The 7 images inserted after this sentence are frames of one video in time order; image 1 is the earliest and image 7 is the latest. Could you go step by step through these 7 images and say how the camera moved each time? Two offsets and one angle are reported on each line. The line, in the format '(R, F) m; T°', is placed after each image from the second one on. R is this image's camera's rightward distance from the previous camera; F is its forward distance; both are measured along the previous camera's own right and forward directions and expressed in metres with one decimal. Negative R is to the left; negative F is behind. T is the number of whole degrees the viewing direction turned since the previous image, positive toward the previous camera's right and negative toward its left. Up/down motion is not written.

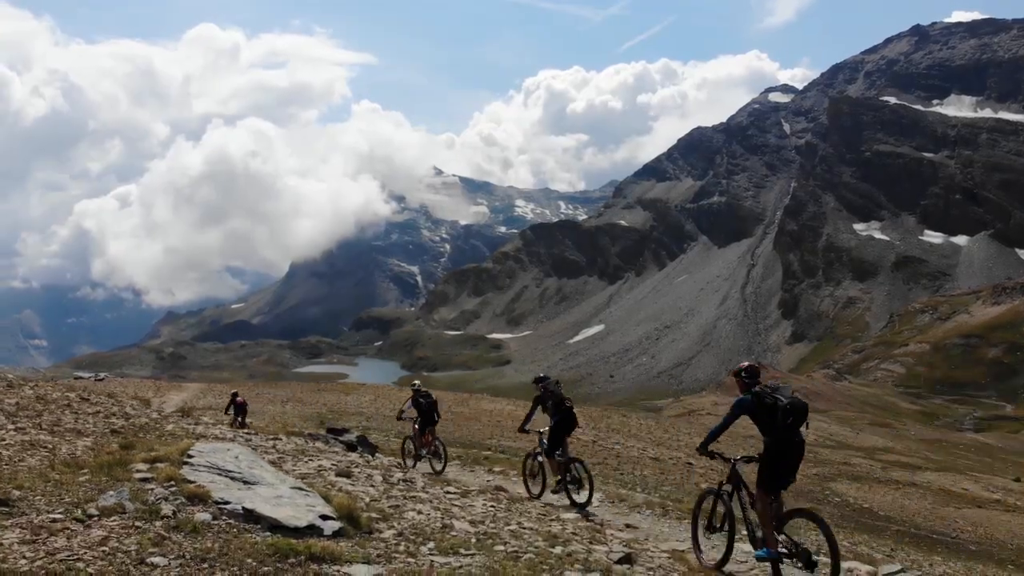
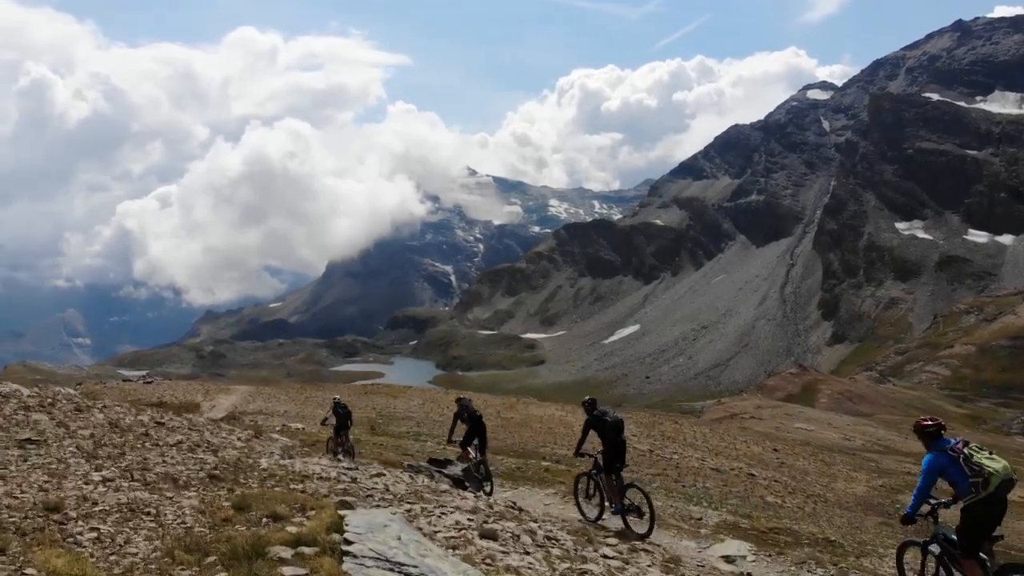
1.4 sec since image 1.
(-1.3, +1.3) m; -3°
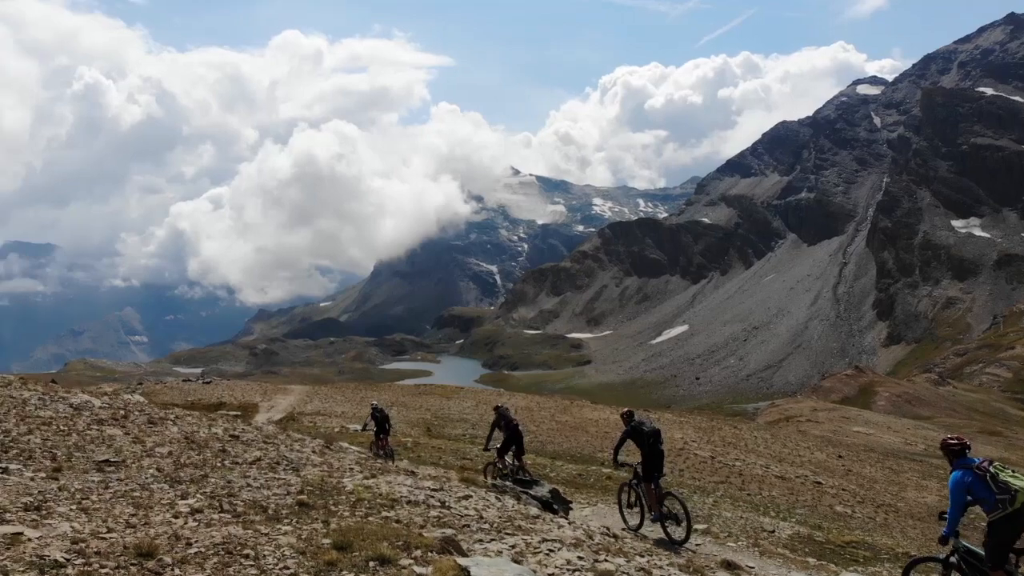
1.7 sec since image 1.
(-0.6, +0.6) m; -4°
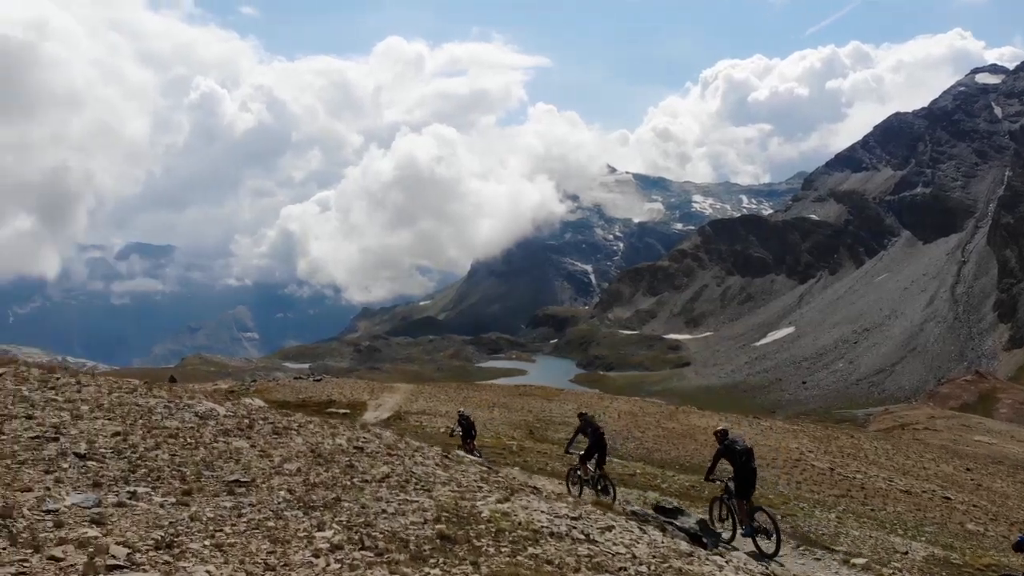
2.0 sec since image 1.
(-0.6, +0.7) m; -8°
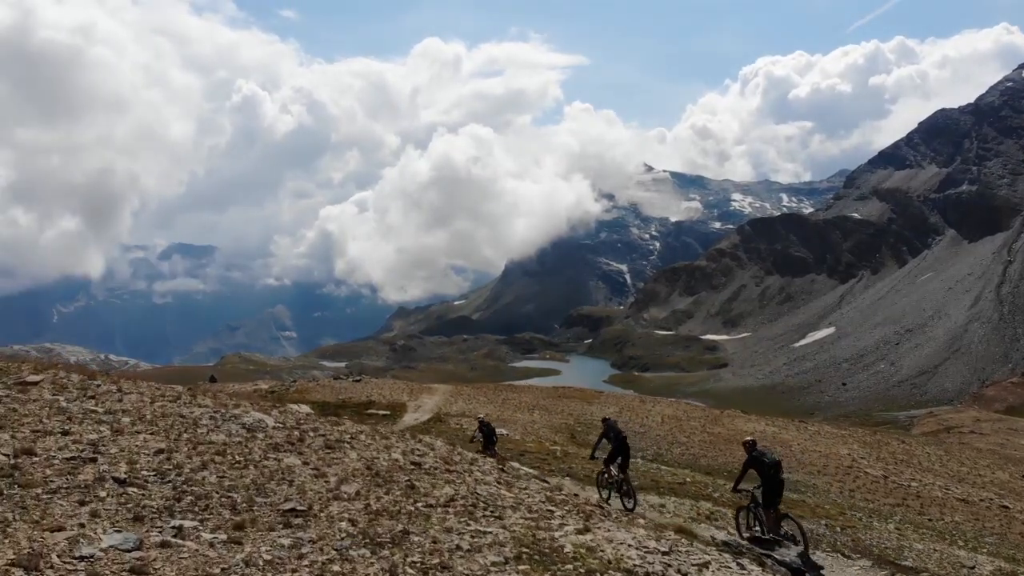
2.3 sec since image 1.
(-0.5, +0.8) m; -3°
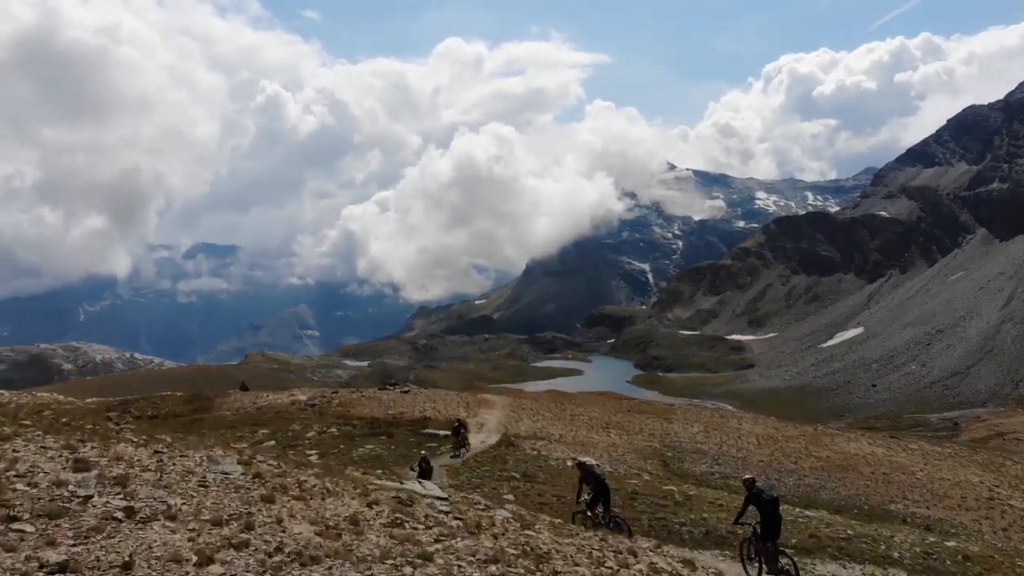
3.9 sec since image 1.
(-3.0, +5.5) m; -2°
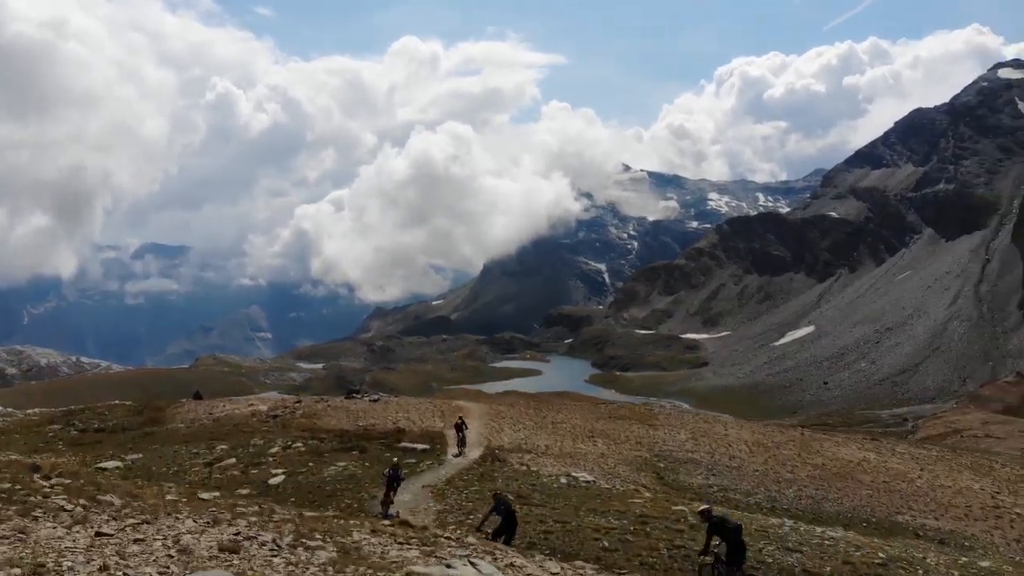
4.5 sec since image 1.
(-1.2, +2.5) m; +4°
